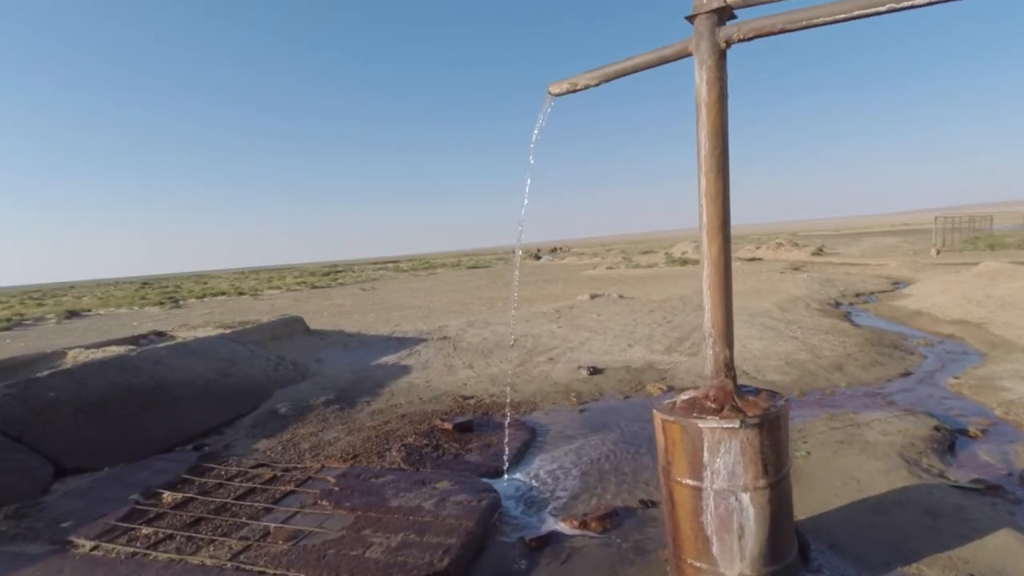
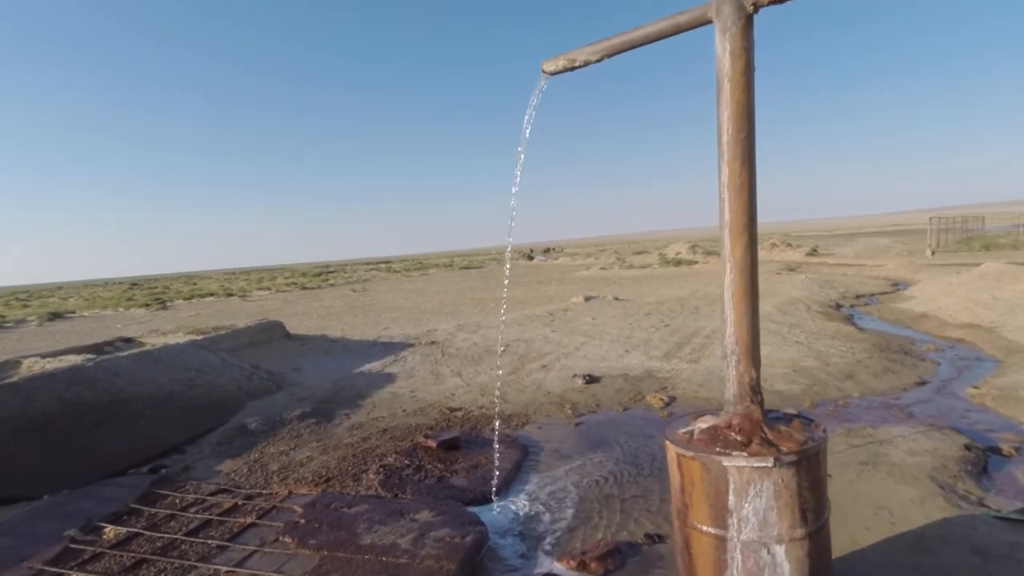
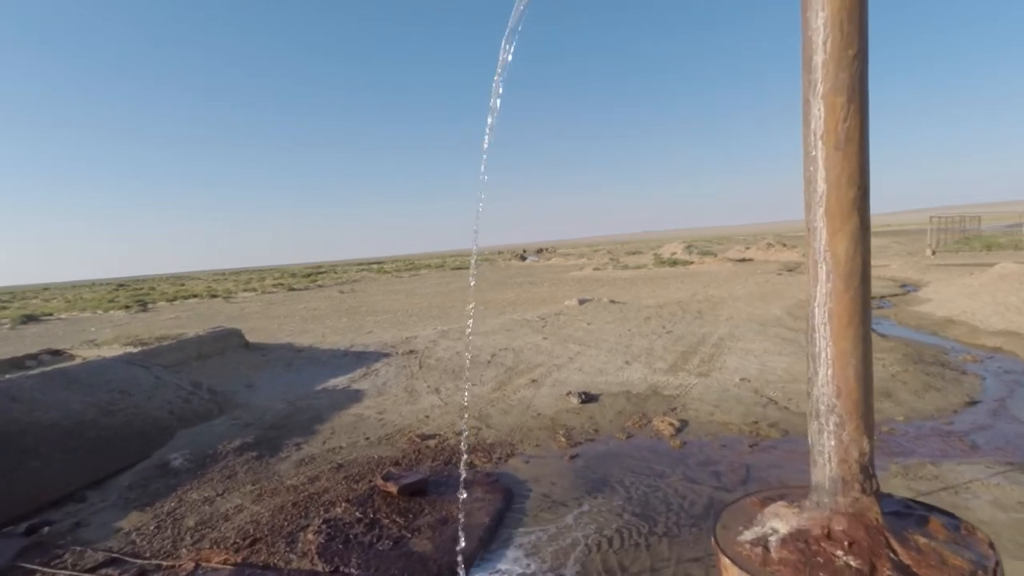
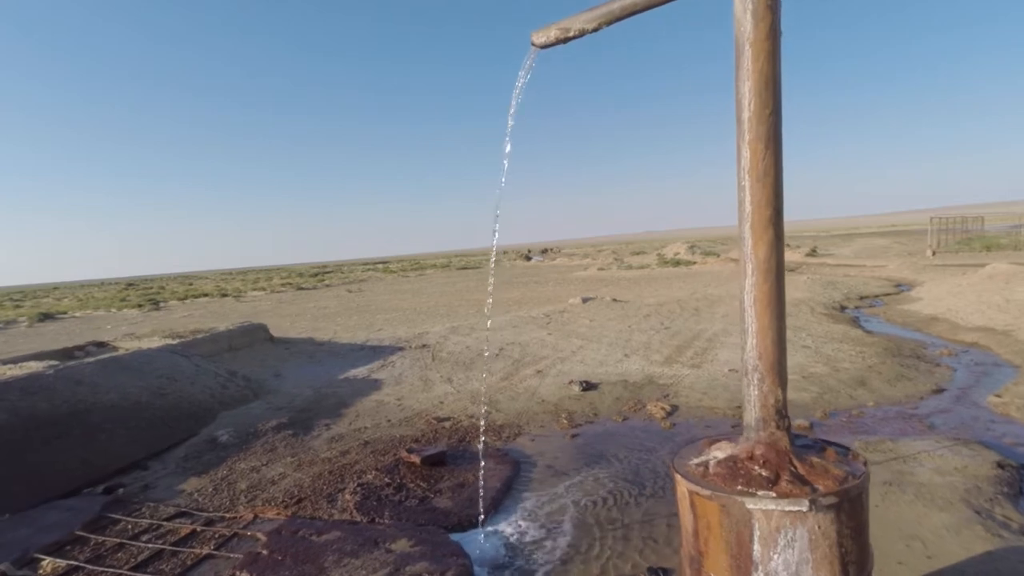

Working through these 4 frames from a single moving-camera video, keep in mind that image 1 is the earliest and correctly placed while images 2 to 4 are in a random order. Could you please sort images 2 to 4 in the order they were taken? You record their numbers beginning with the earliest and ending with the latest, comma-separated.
2, 4, 3
